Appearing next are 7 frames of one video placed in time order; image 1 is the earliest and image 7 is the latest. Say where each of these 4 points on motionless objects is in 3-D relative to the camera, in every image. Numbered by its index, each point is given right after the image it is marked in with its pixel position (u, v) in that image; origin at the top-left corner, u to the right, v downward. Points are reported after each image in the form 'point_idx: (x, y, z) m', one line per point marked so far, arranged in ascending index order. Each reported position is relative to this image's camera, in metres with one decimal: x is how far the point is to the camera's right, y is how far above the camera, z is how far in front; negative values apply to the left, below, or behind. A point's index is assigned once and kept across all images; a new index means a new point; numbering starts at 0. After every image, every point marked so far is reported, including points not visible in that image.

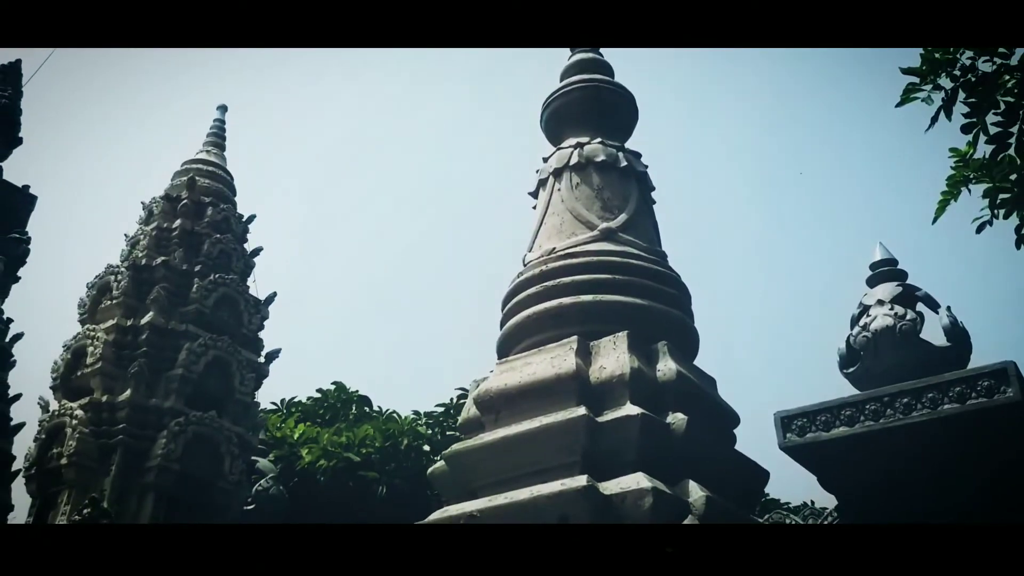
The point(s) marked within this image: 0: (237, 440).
0: (-3.0, -1.6, +9.1) m
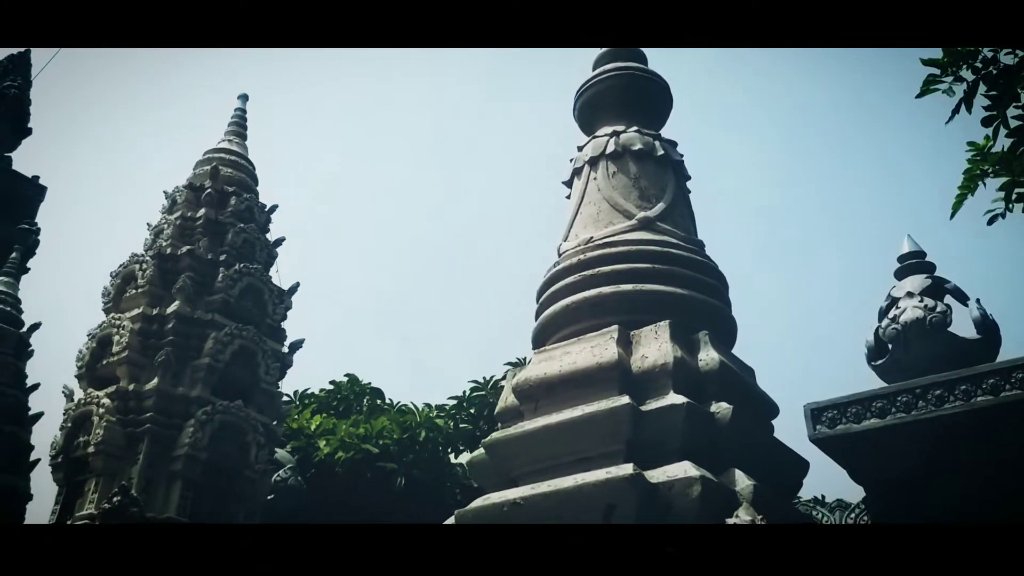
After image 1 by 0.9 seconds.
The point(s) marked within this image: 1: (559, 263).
0: (-2.7, -1.5, +9.1) m
1: (+0.4, +0.2, +6.3) m
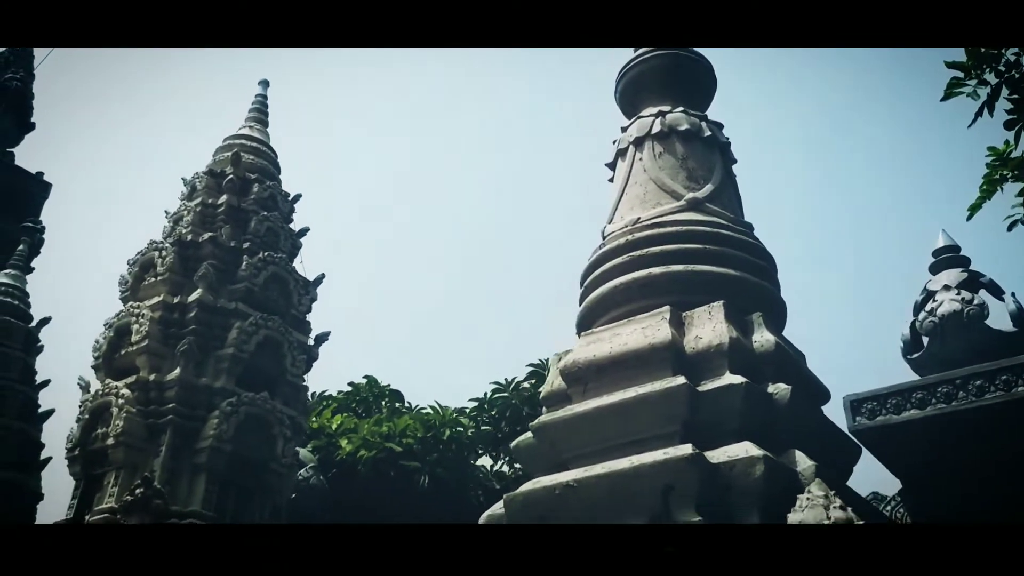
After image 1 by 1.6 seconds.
0: (-2.4, -1.4, +8.9) m
1: (+0.7, +0.3, +6.1) m
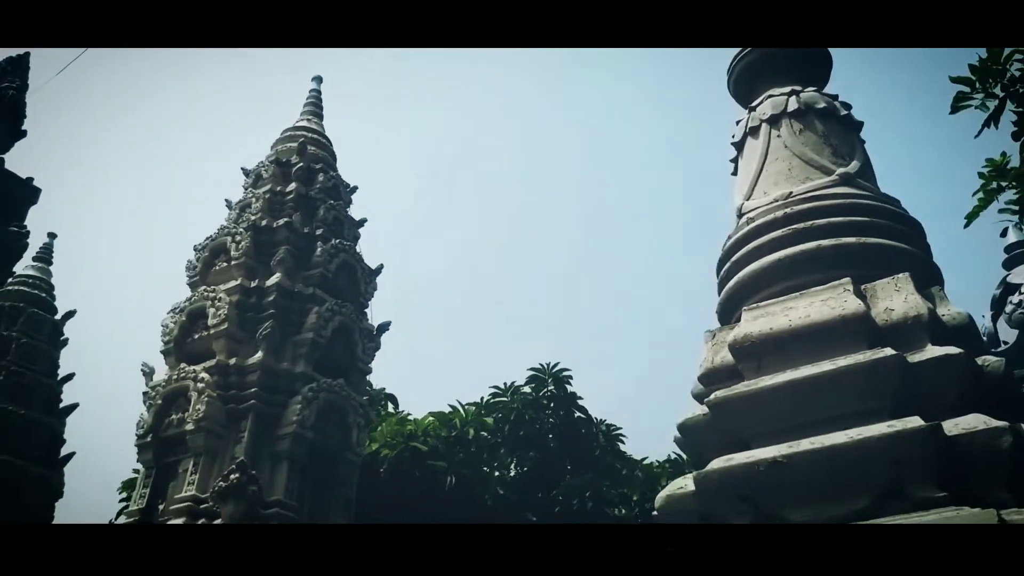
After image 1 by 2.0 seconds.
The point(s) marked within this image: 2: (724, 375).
0: (-1.5, -1.2, +8.6) m
1: (+1.7, +0.5, +6.0) m
2: (+1.3, -0.5, +5.3) m
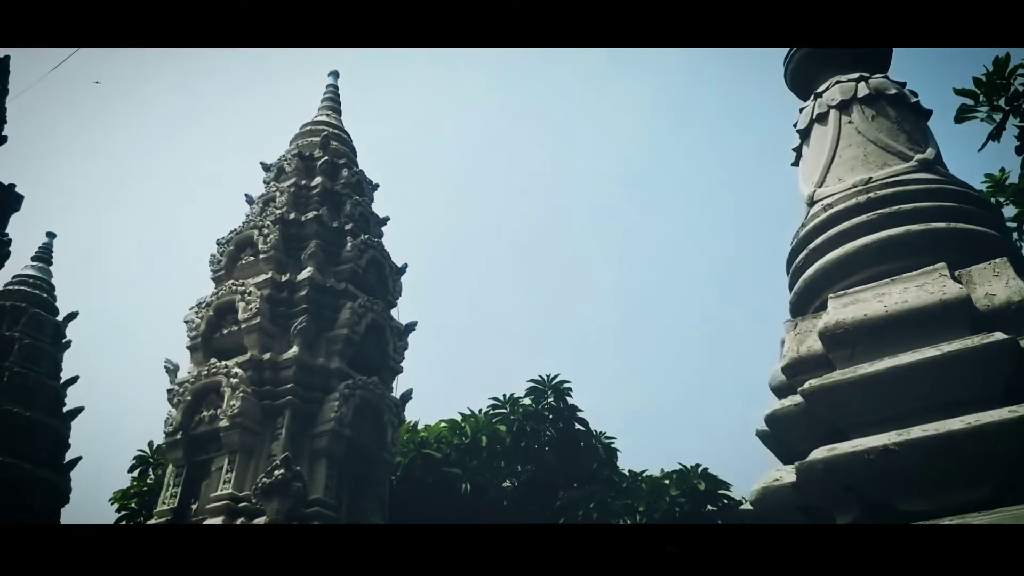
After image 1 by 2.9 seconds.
0: (-1.1, -1.2, +8.3) m
1: (+2.1, +0.6, +5.8) m
2: (+1.8, -0.5, +5.1) m
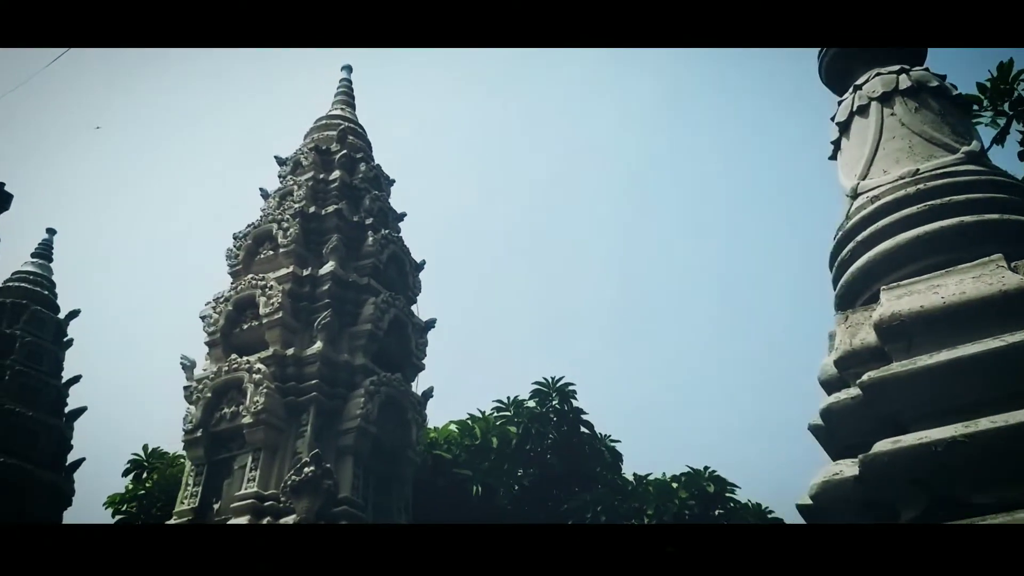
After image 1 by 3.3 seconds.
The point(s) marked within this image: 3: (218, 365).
0: (-0.9, -1.1, +8.2) m
1: (+2.4, +0.6, +5.7) m
2: (+2.1, -0.4, +5.0) m
3: (-2.8, -0.7, +8.1) m
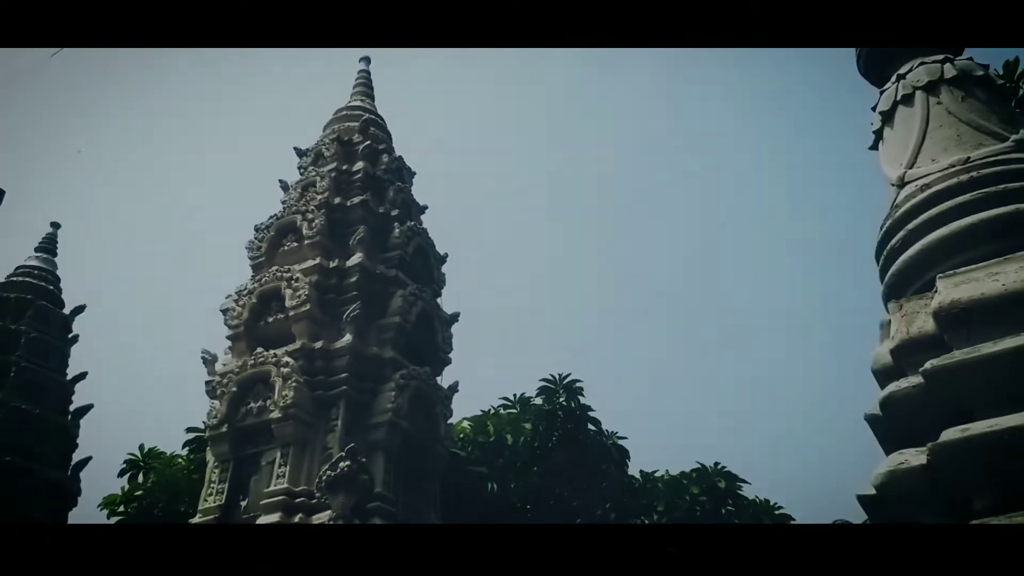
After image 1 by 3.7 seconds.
0: (-0.6, -1.1, +8.1) m
1: (+2.7, +0.7, +5.7) m
2: (+2.4, -0.3, +4.9) m
3: (-2.5, -0.7, +8.0) m
